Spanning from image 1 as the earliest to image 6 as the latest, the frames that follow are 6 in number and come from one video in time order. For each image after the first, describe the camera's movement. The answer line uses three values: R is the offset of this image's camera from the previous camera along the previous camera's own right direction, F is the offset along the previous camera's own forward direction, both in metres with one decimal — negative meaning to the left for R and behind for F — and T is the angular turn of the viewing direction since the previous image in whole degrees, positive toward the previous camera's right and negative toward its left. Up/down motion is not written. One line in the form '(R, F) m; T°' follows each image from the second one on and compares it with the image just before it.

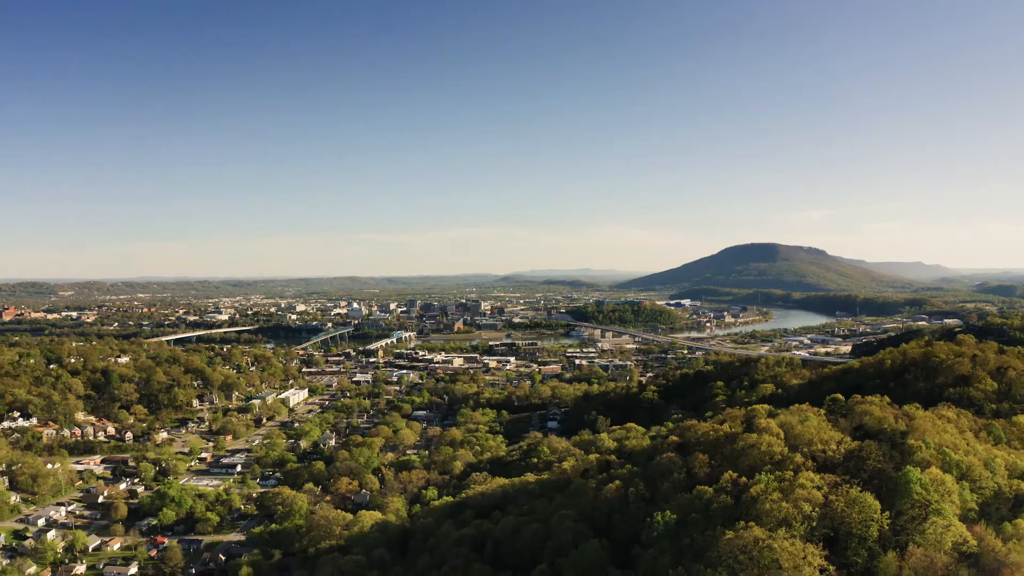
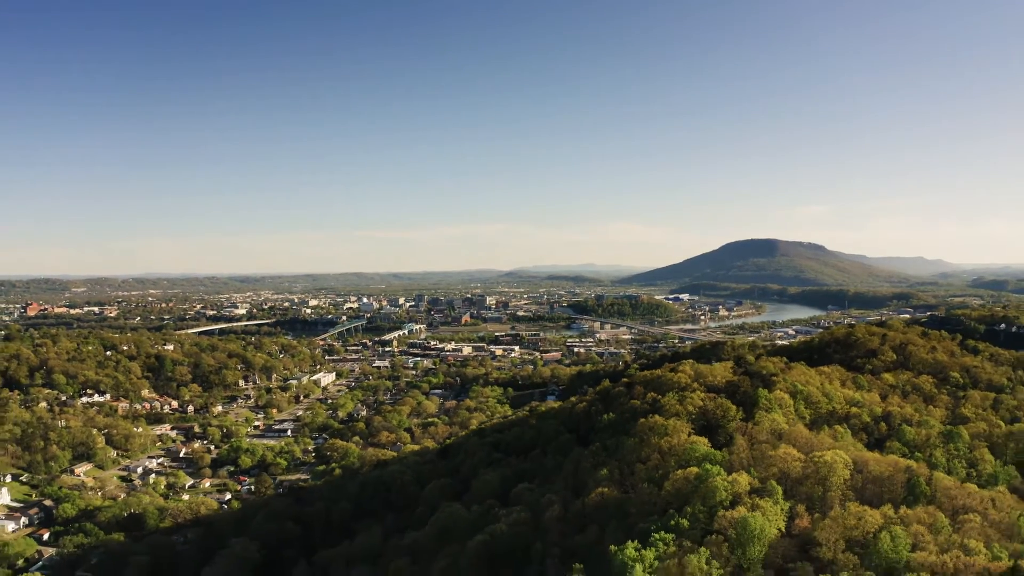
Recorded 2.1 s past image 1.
(-0.1, -5.7) m; 0°
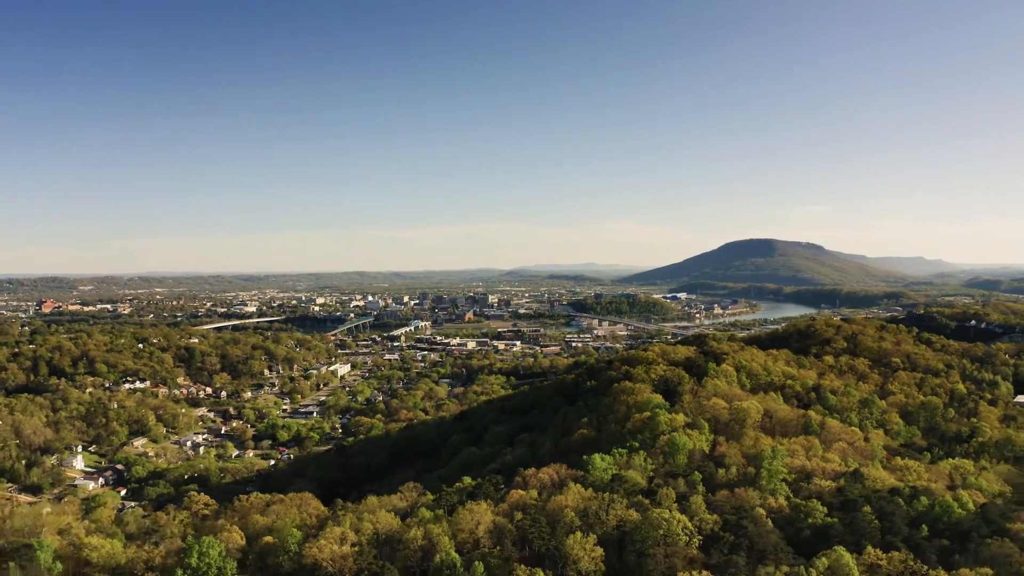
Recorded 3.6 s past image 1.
(-0.1, -4.1) m; 0°
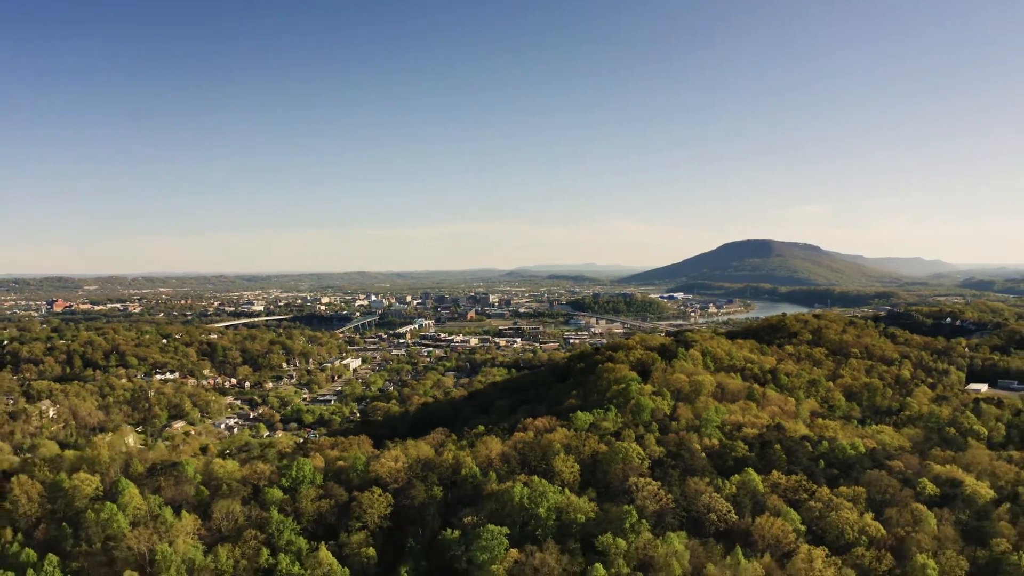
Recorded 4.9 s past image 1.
(-0.1, -3.7) m; 0°
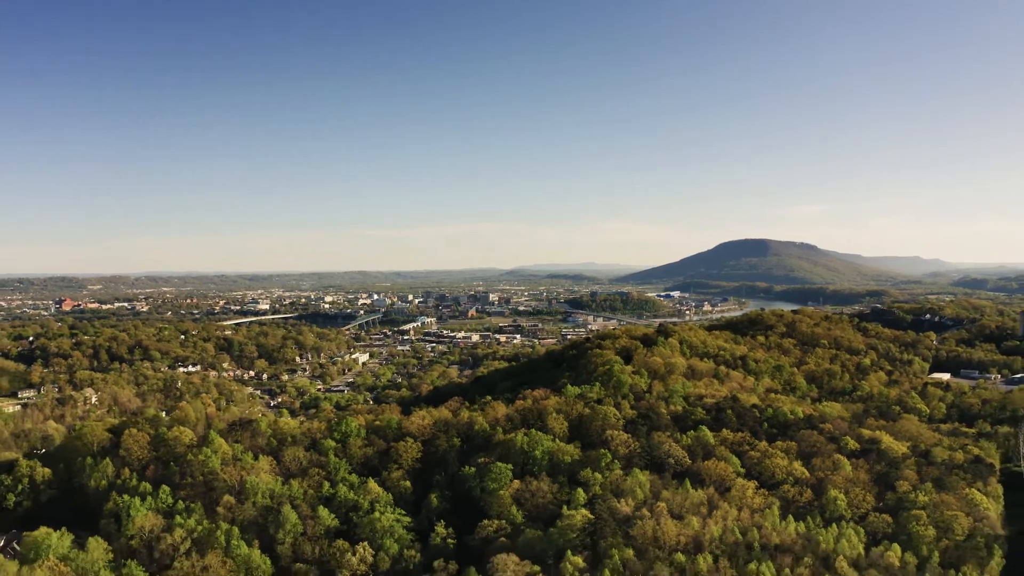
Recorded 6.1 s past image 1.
(-0.1, -3.3) m; 0°
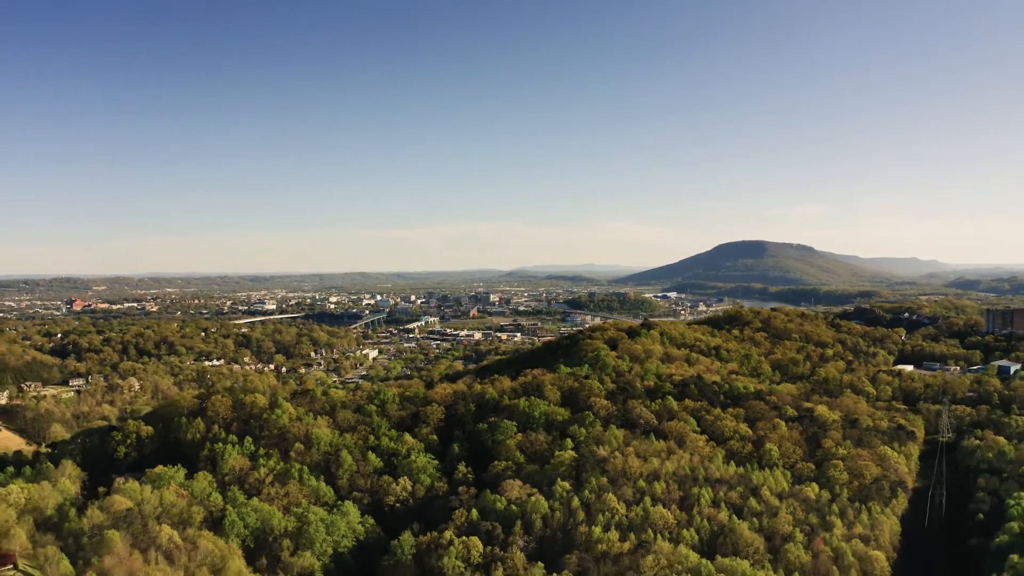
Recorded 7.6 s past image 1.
(-0.1, -4.0) m; 0°
